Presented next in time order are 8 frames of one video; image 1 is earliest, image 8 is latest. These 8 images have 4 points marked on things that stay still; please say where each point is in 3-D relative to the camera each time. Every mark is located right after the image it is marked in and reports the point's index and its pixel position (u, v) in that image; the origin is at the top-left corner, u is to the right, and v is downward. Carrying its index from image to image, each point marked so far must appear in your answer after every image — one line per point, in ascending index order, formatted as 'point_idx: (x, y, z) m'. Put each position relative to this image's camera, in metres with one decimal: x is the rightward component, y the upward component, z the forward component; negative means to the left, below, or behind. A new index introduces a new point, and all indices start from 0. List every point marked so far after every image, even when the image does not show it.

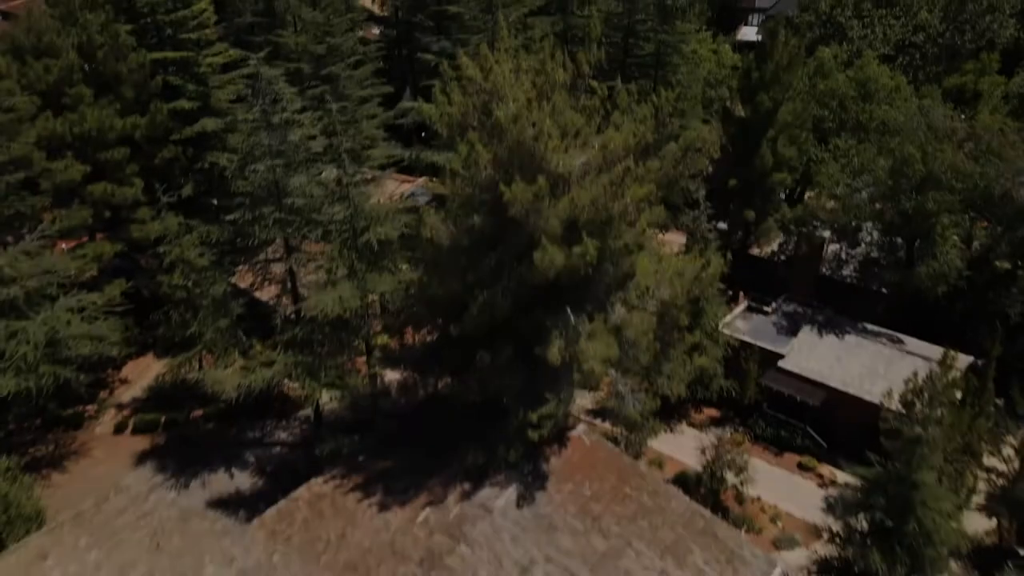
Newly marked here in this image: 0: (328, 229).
0: (-3.9, +1.2, +15.1) m
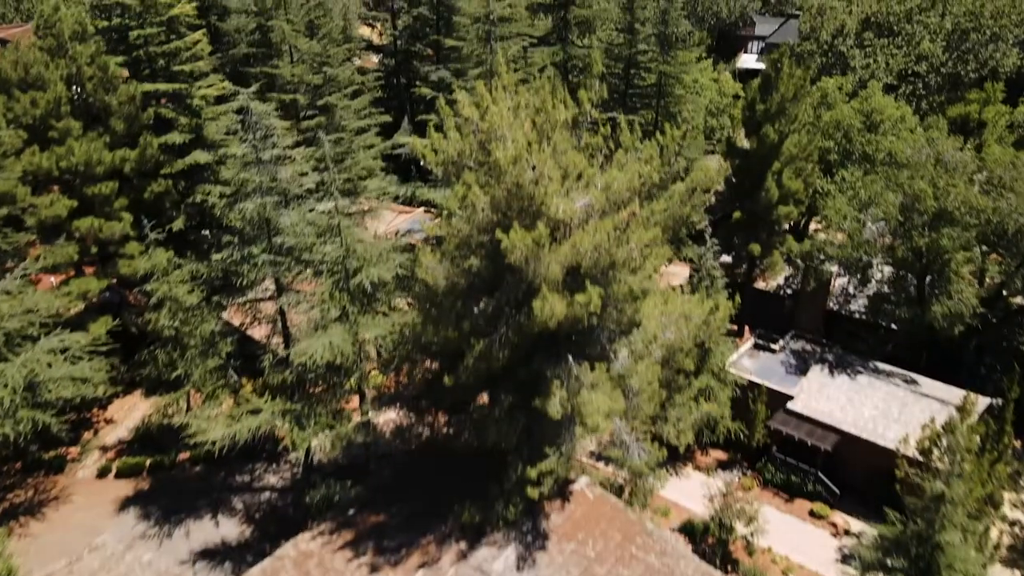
0: (-3.9, +0.4, +14.5) m
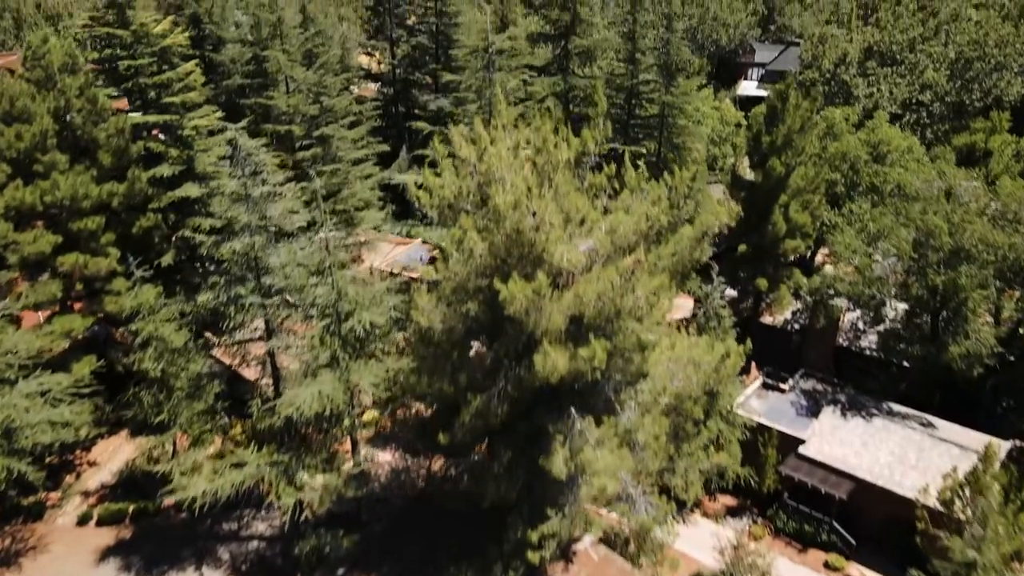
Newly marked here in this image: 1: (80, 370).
0: (-3.9, -0.5, +13.9) m
1: (-10.3, -2.0, +17.3) m
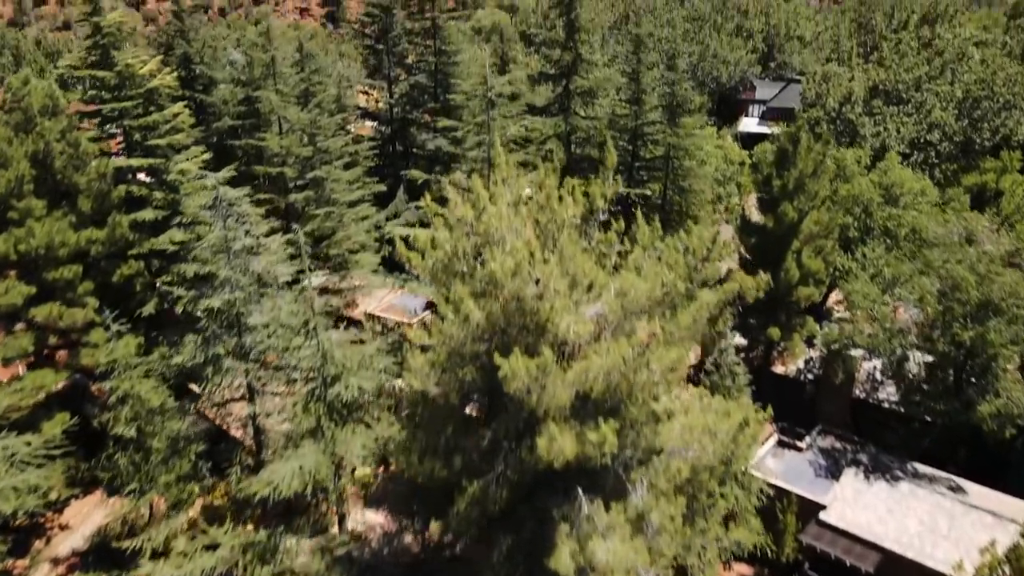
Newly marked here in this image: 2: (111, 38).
0: (-3.9, -1.5, +12.8) m
1: (-10.3, -3.2, +16.2) m
2: (-10.5, +6.5, +19.0) m
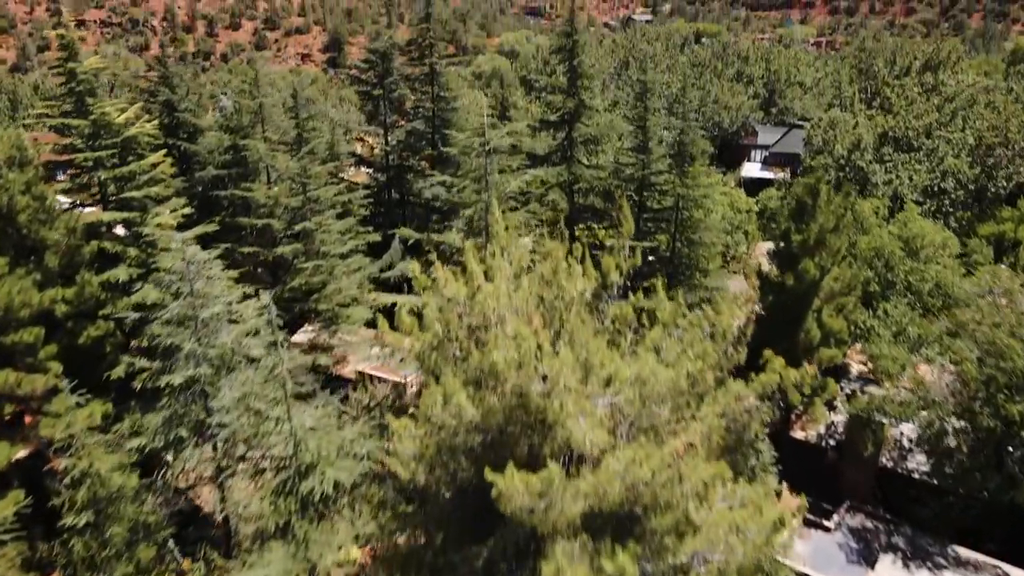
0: (-3.9, -2.7, +11.3) m
1: (-10.3, -4.5, +14.6) m
2: (-10.5, +5.0, +17.9) m
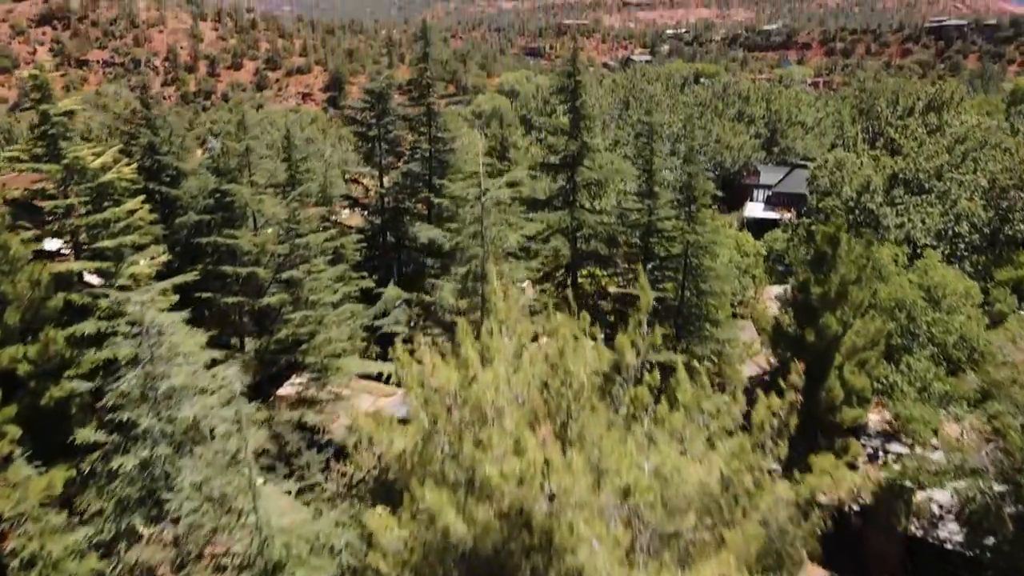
0: (-3.9, -3.6, +9.9) m
1: (-10.4, -5.6, +13.1) m
2: (-10.5, +3.7, +16.9) m
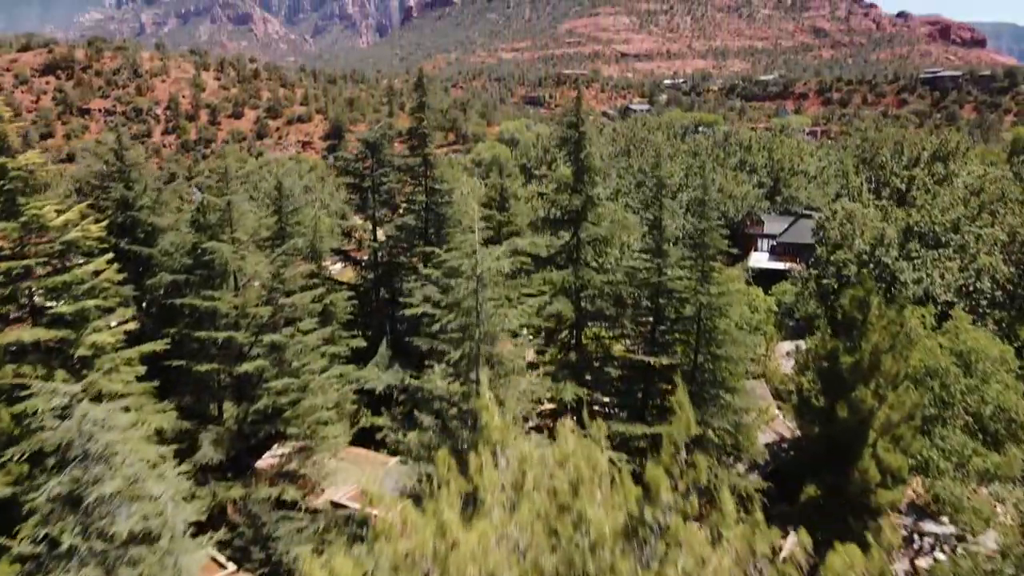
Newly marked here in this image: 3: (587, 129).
0: (-3.9, -4.7, +8.1) m
1: (-10.4, -6.9, +11.2) m
2: (-10.5, +2.3, +15.6) m
3: (+2.1, +4.3, +19.8) m
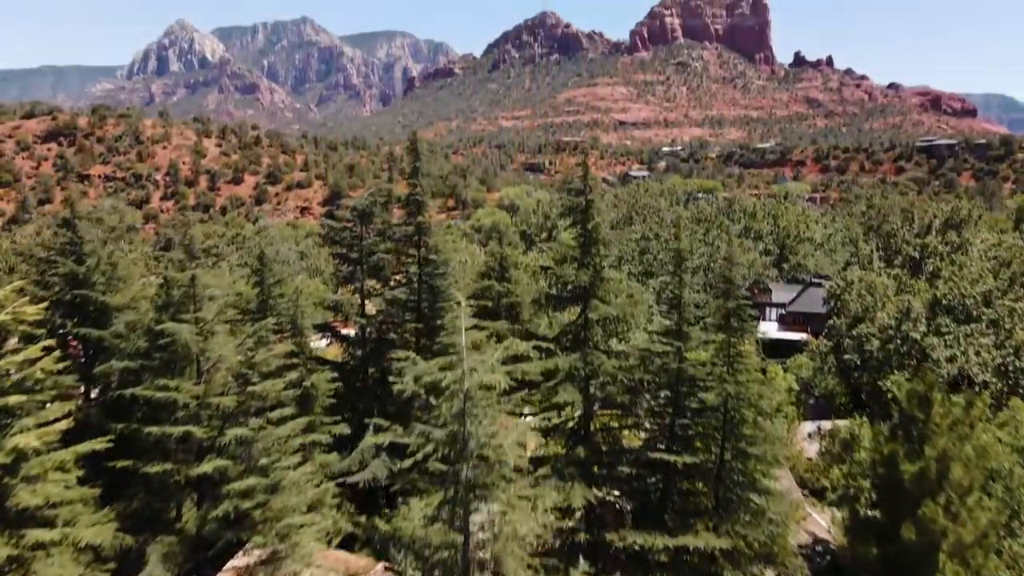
0: (-3.9, -5.7, +5.5) m
1: (-10.4, -8.1, +8.3) m
2: (-10.5, +0.6, +13.5) m
3: (+2.1, +2.2, +17.9) m
